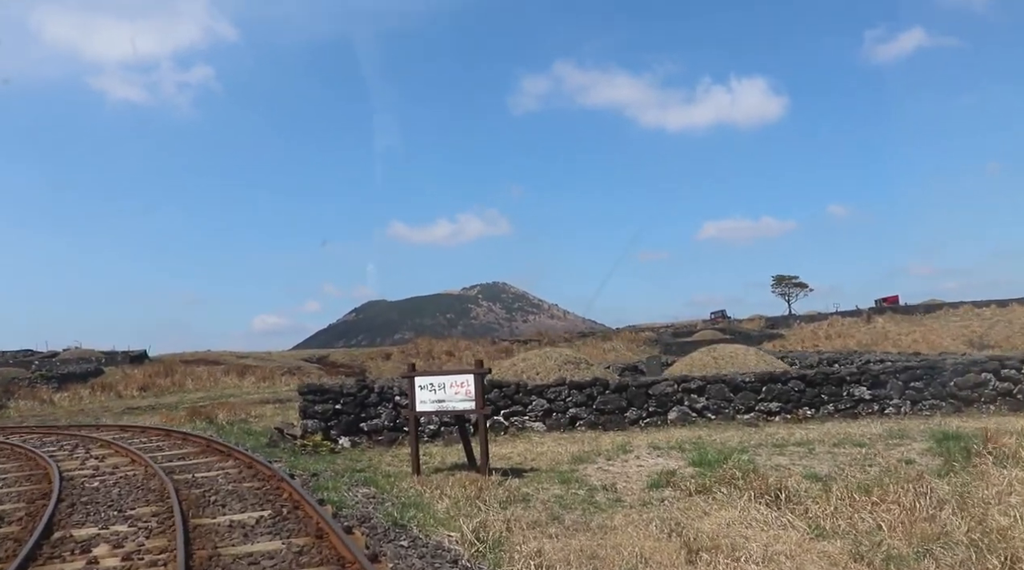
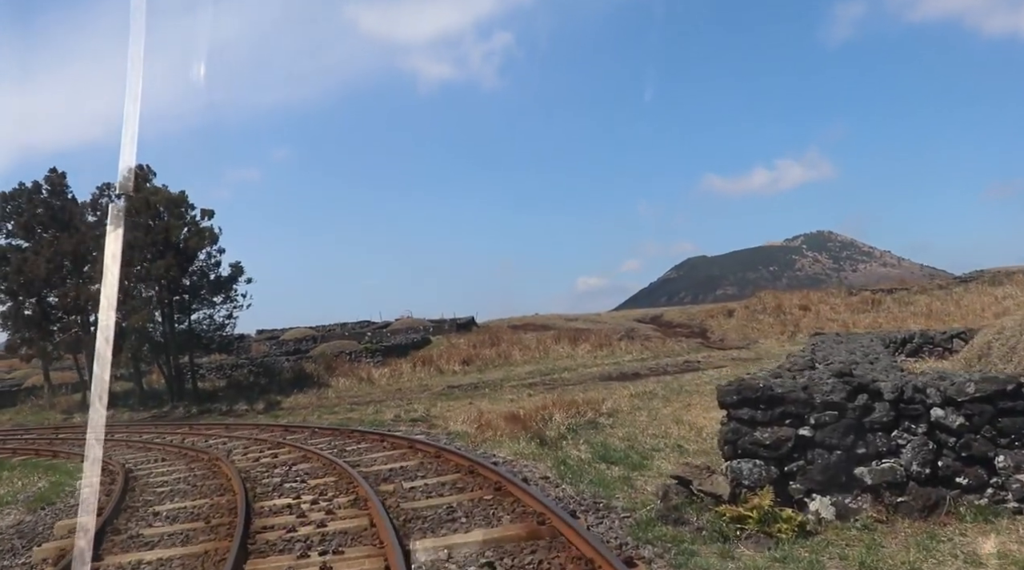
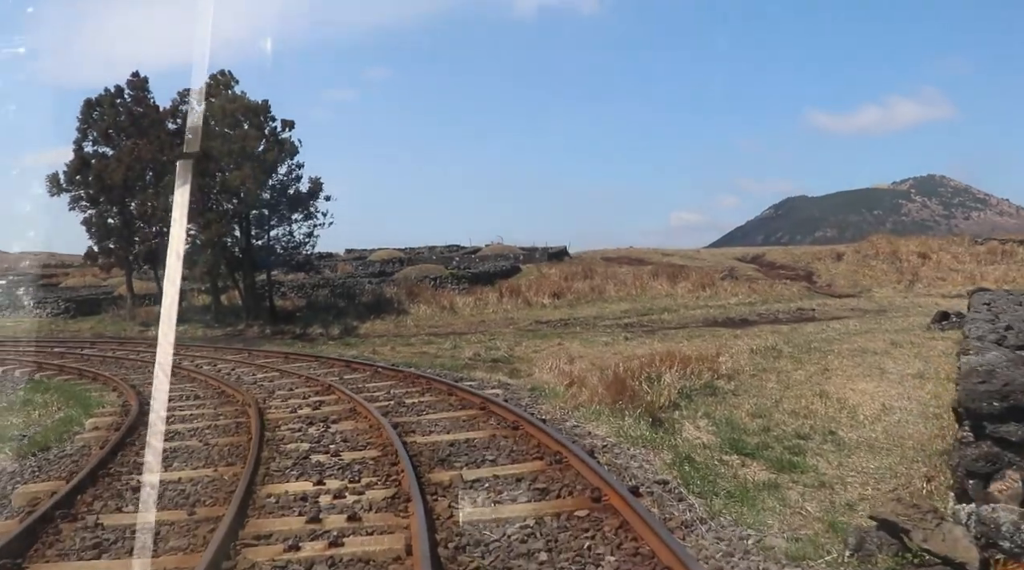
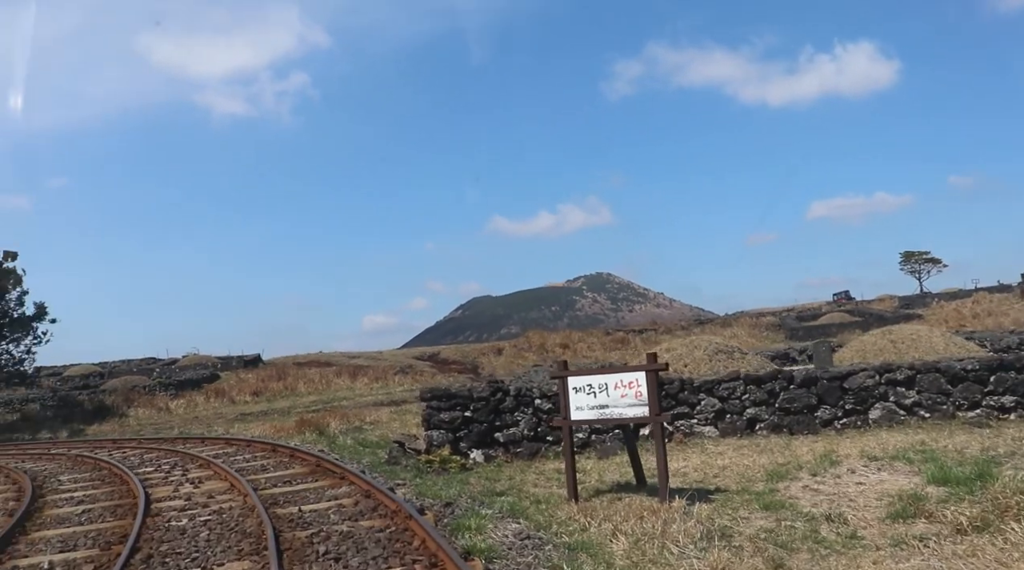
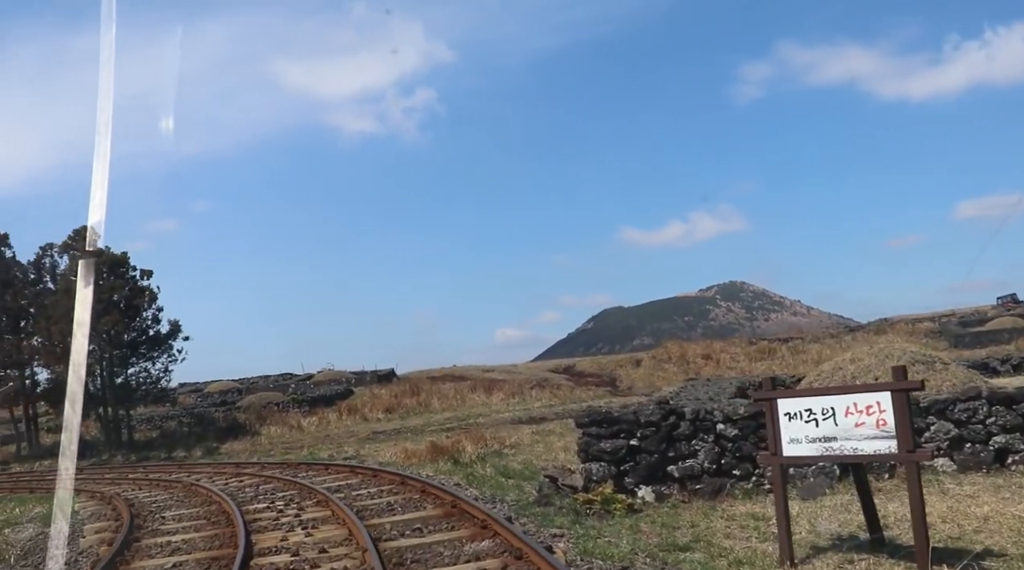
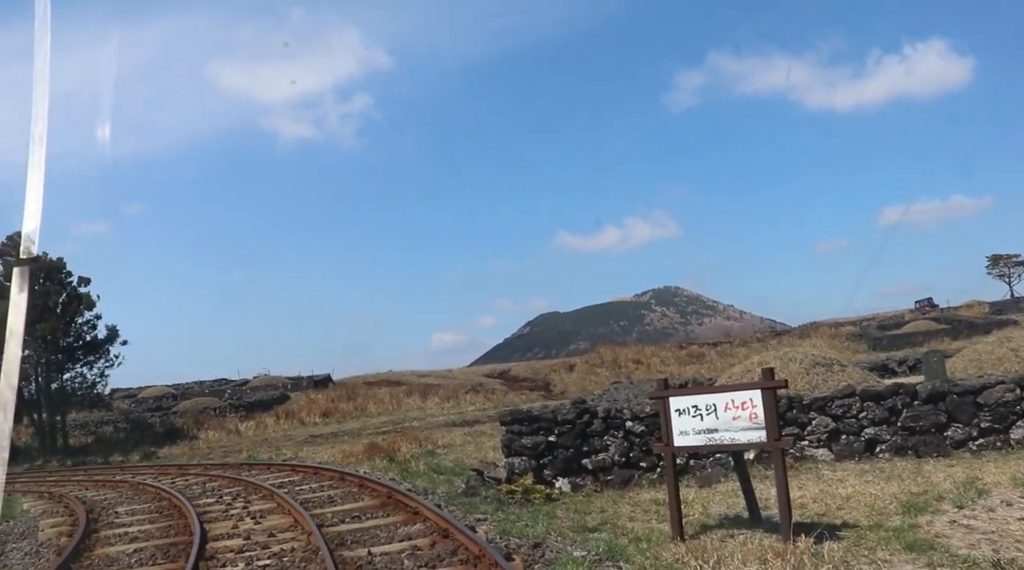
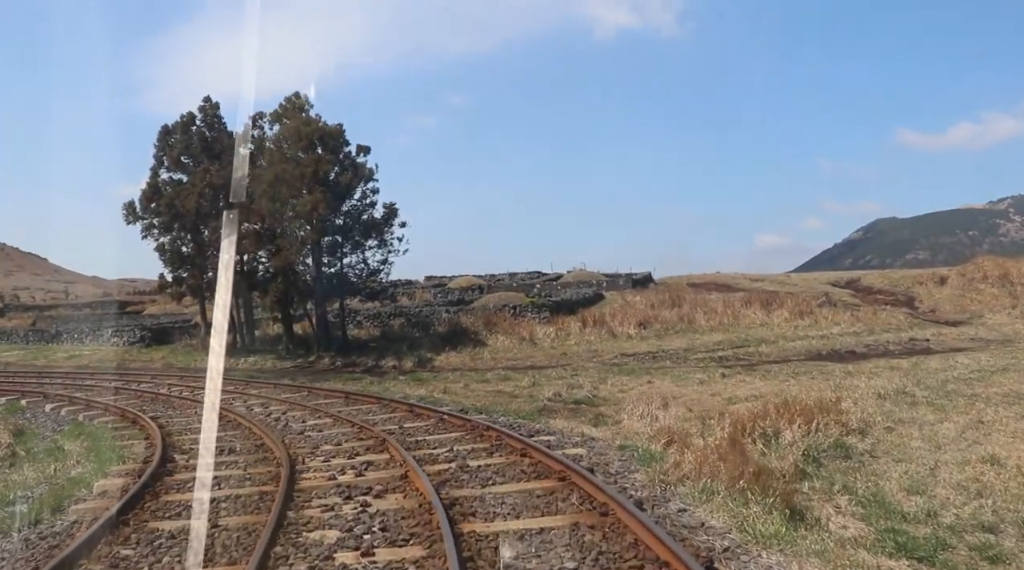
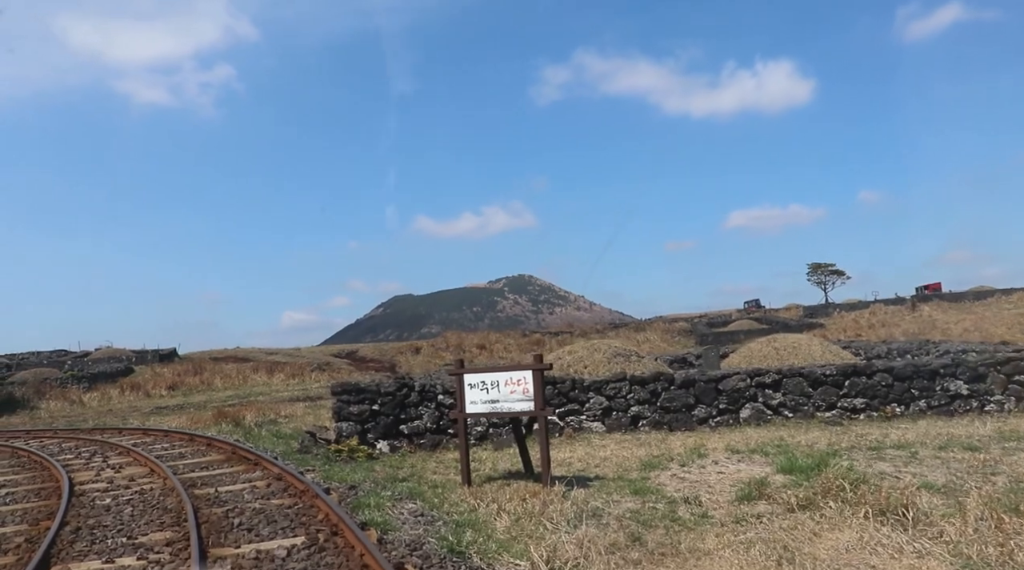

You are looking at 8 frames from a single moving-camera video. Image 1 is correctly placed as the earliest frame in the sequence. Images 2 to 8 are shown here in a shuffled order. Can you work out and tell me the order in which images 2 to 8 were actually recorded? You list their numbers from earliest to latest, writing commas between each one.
8, 4, 6, 5, 2, 3, 7
